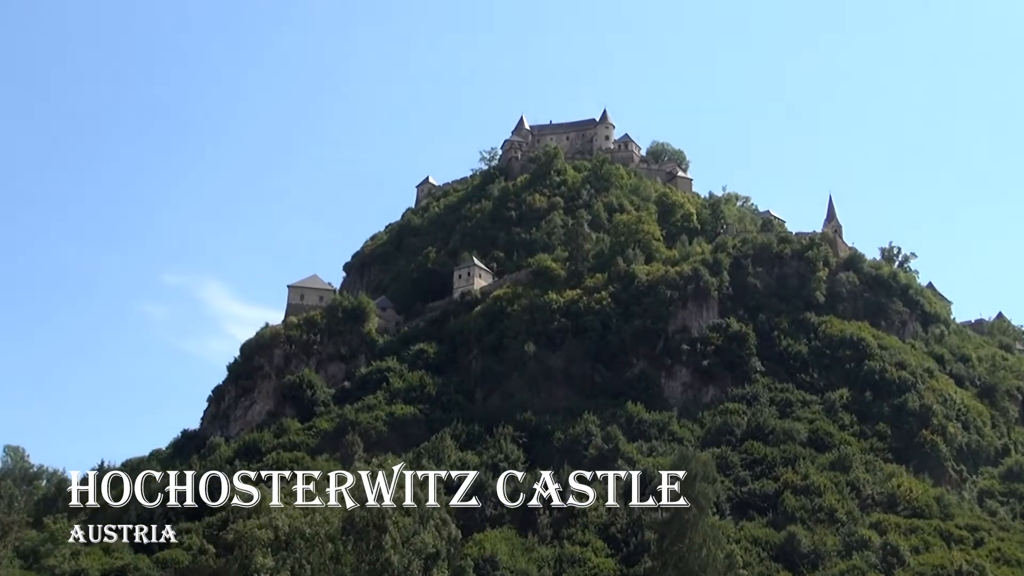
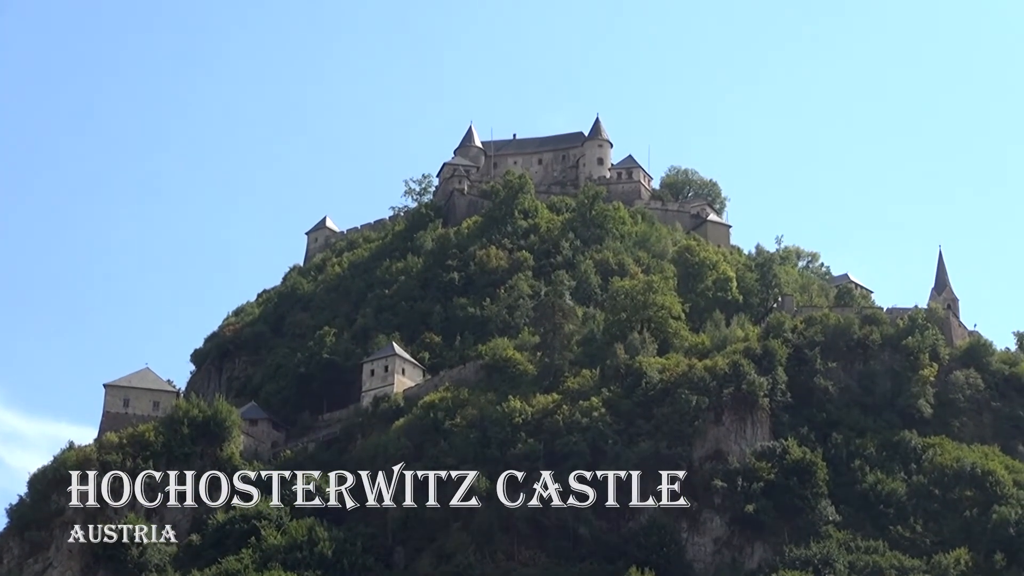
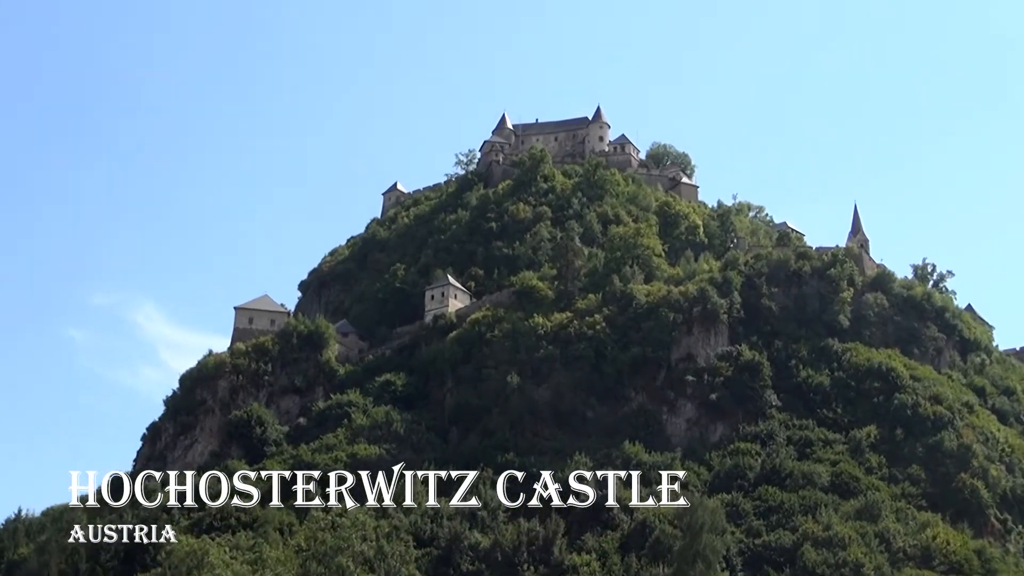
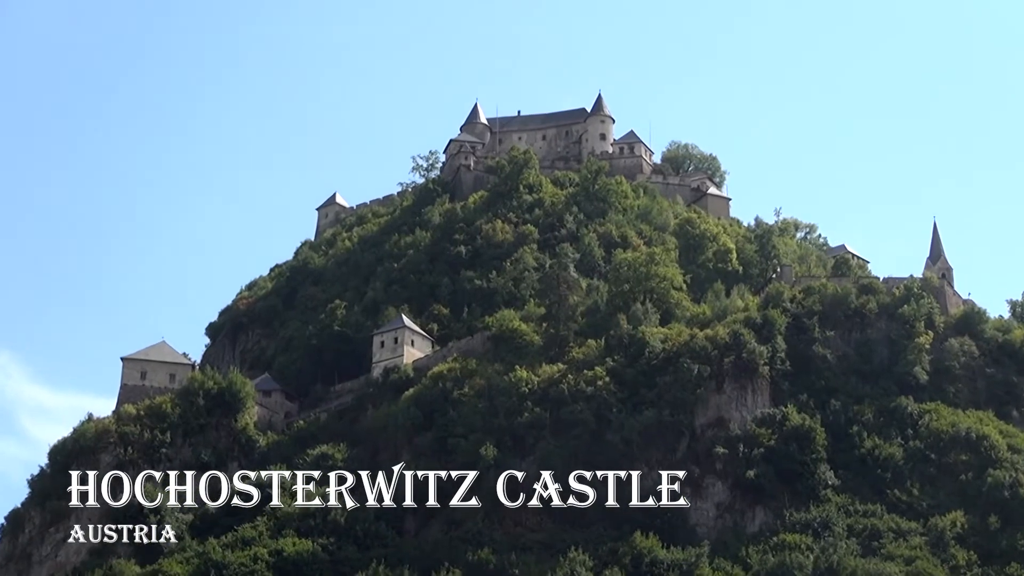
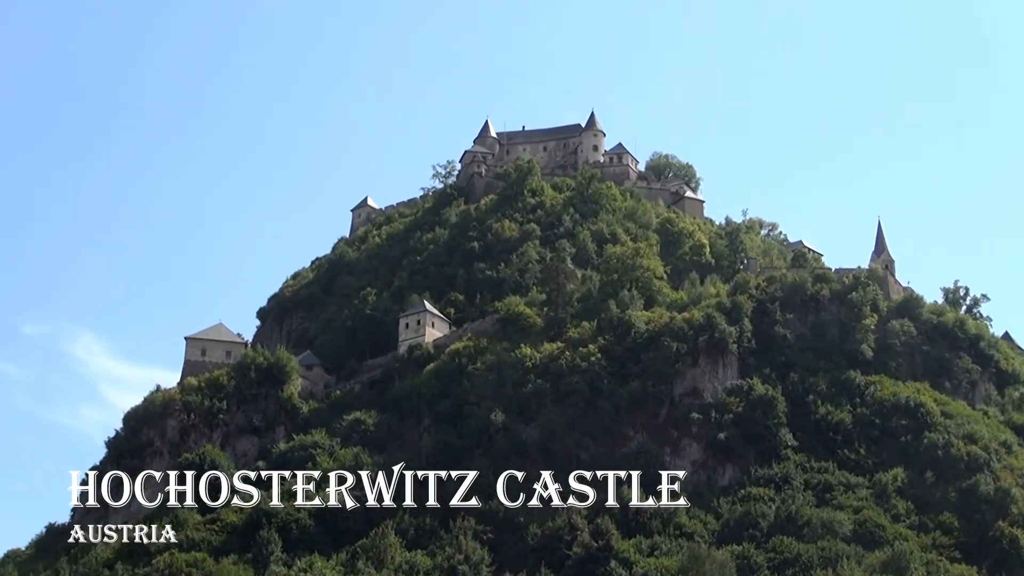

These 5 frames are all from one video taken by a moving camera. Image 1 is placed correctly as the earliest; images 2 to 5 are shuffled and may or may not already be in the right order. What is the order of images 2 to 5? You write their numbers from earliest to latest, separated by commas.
3, 5, 4, 2
